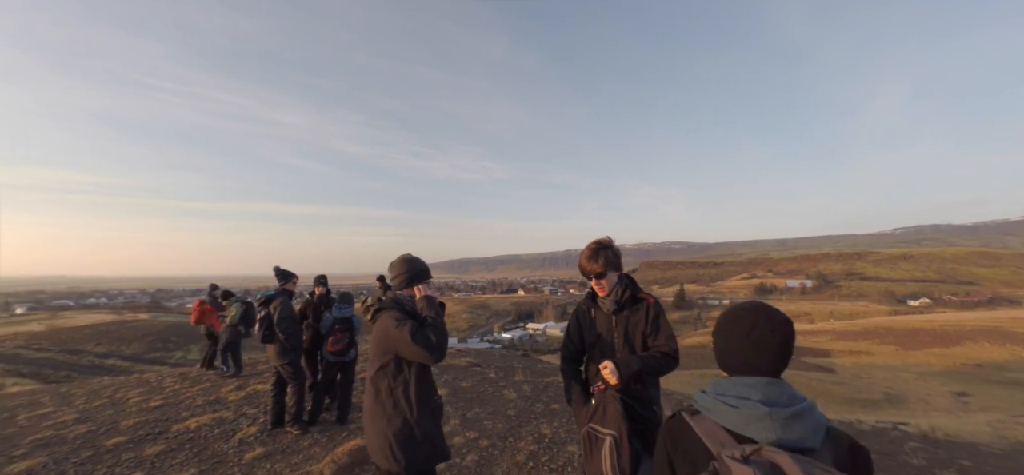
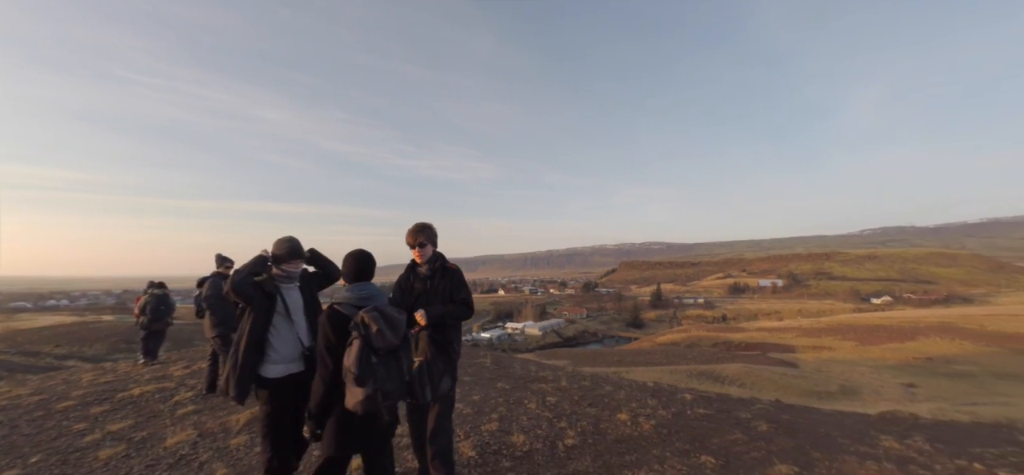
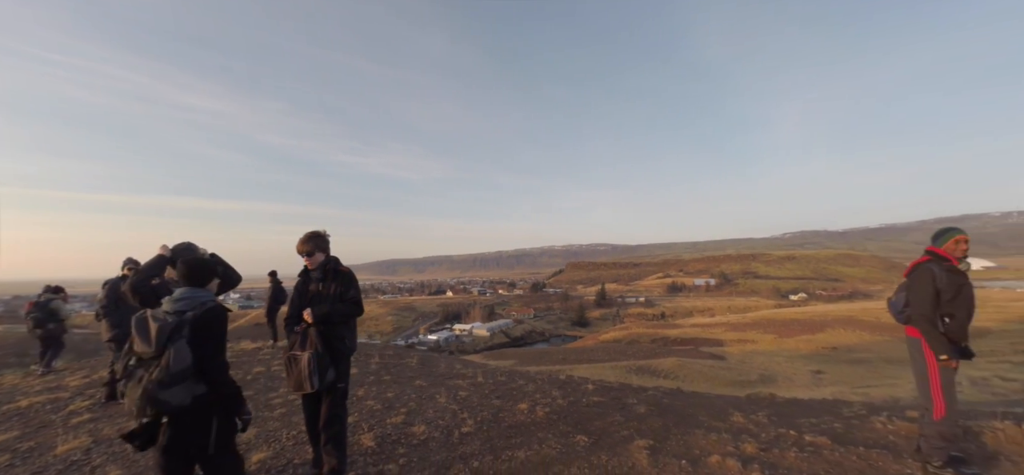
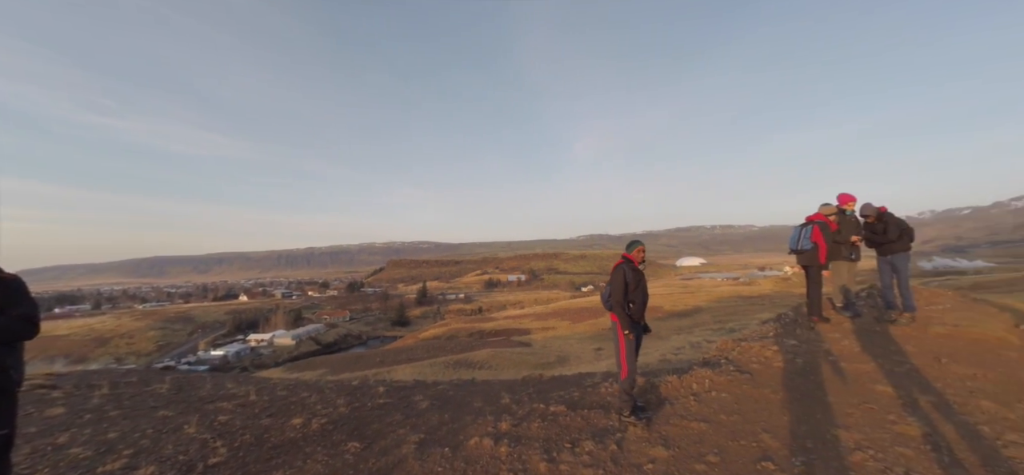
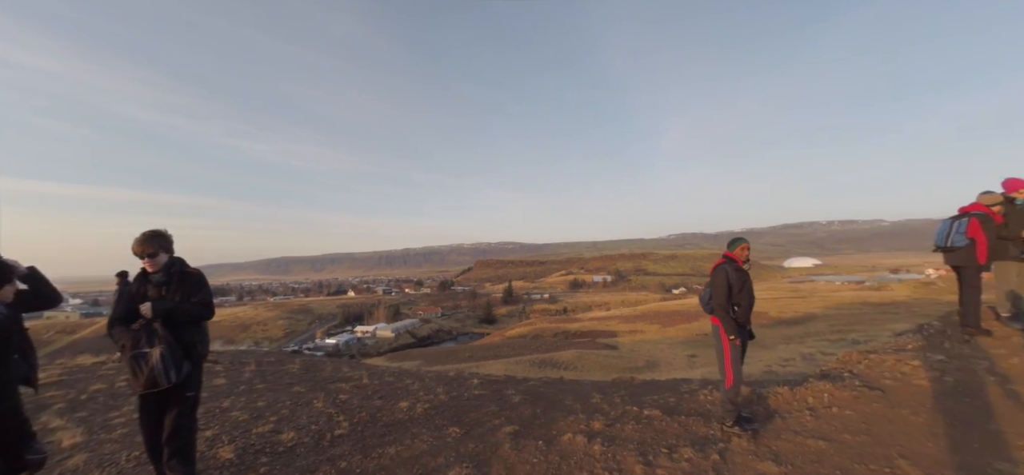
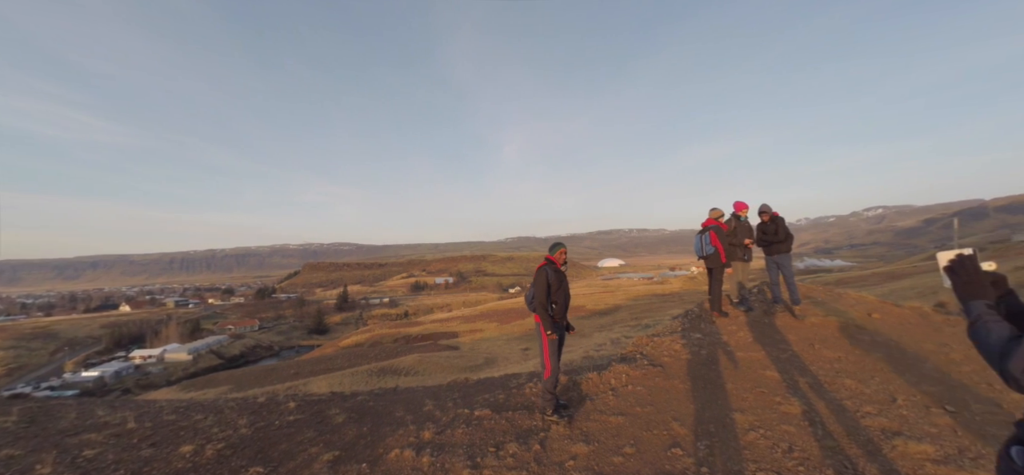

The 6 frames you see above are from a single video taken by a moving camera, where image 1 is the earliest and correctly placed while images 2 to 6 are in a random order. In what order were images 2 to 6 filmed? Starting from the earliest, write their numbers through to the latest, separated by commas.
2, 3, 5, 4, 6
